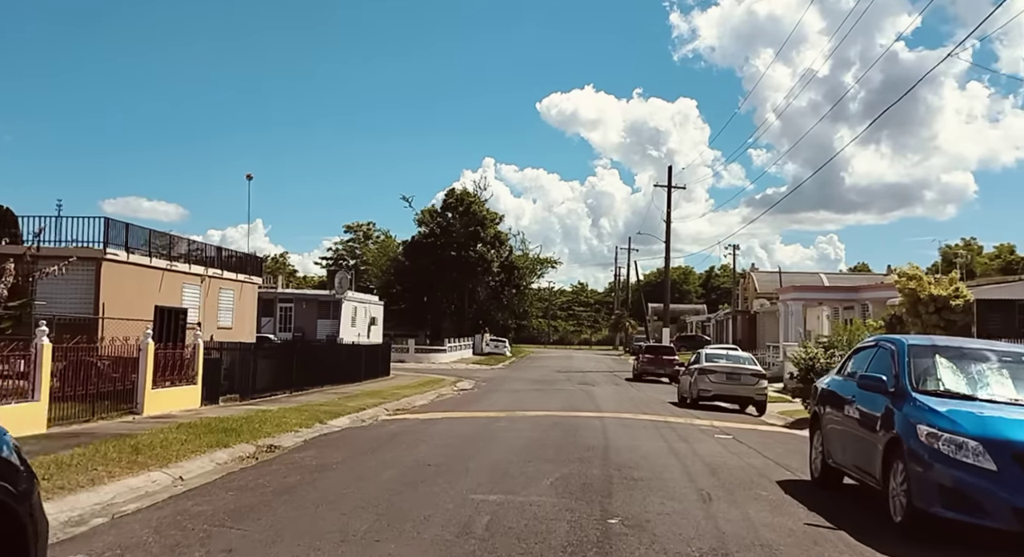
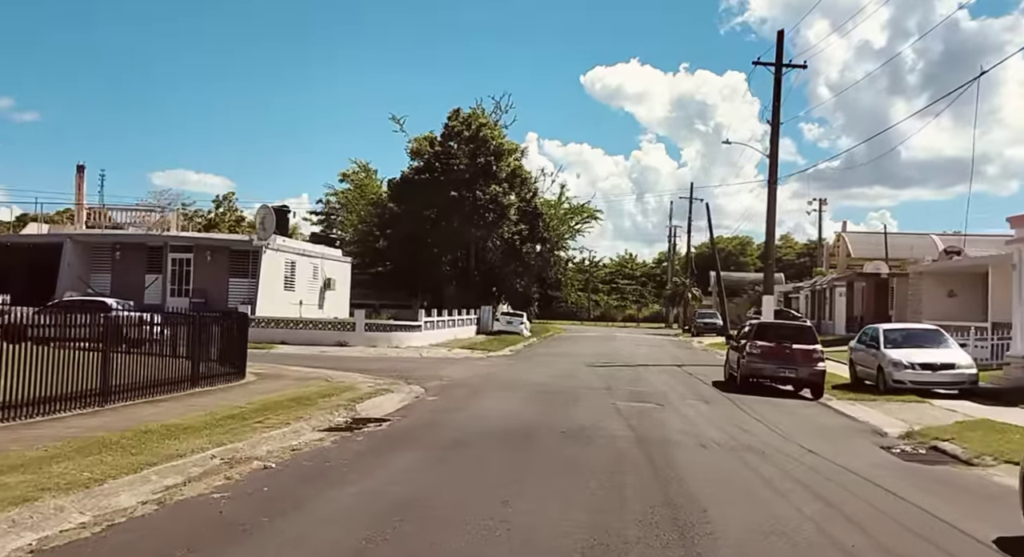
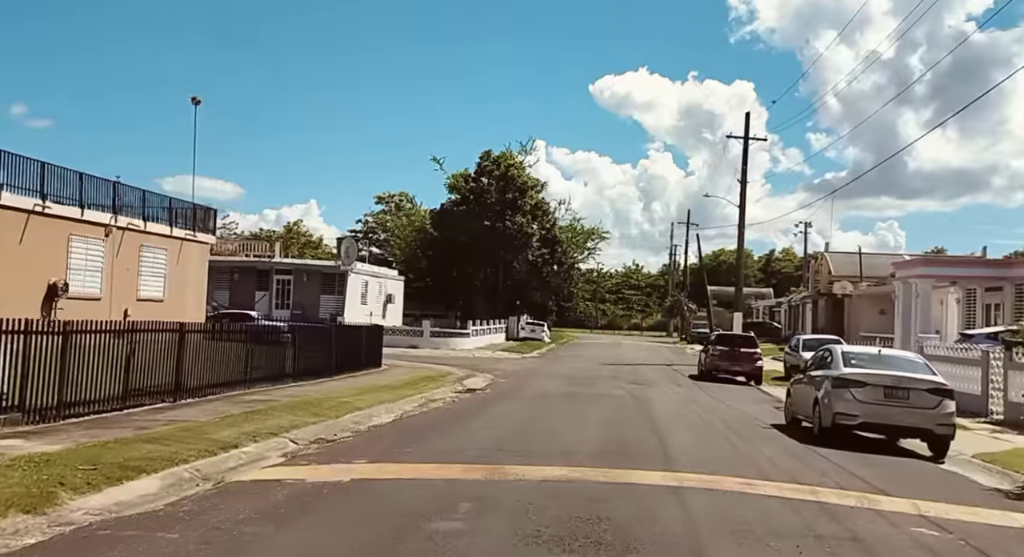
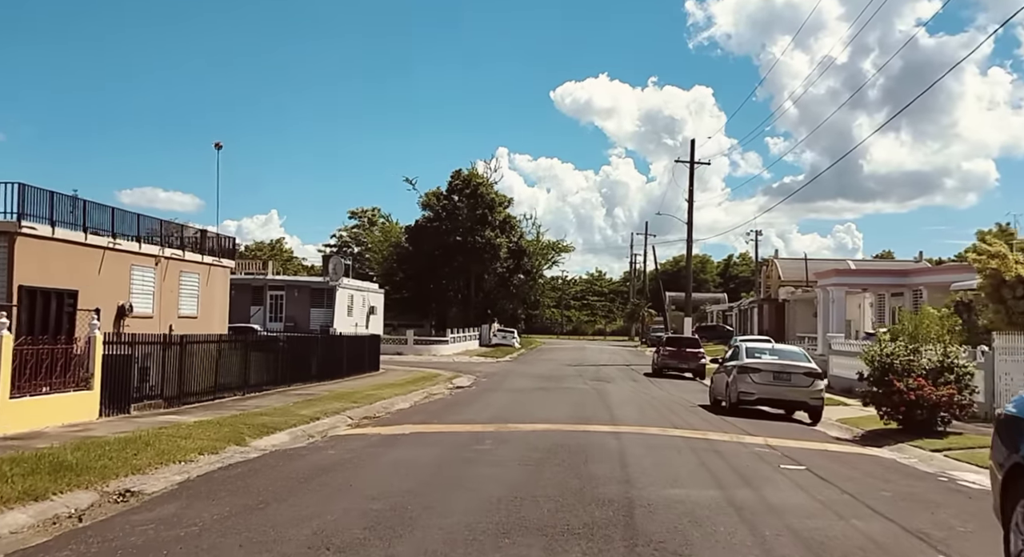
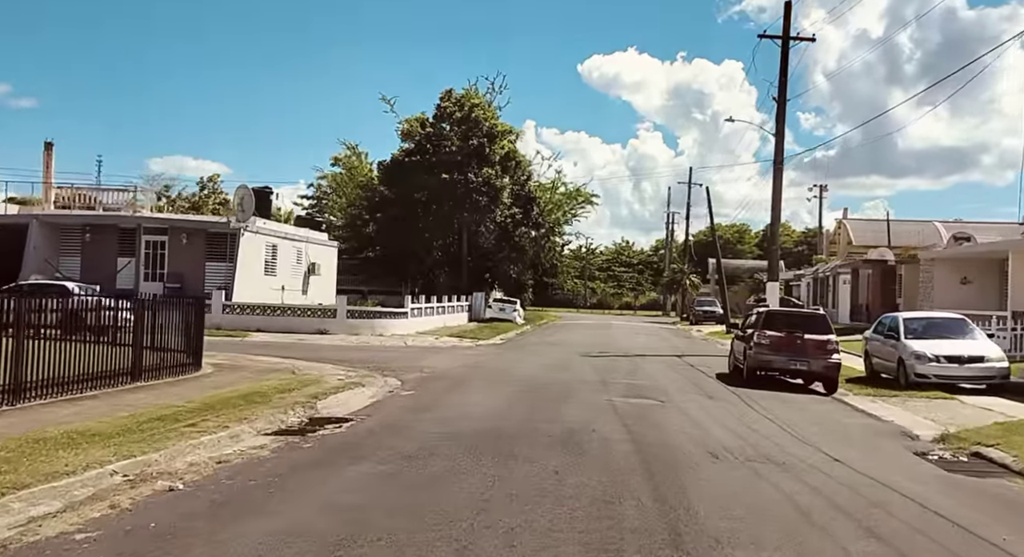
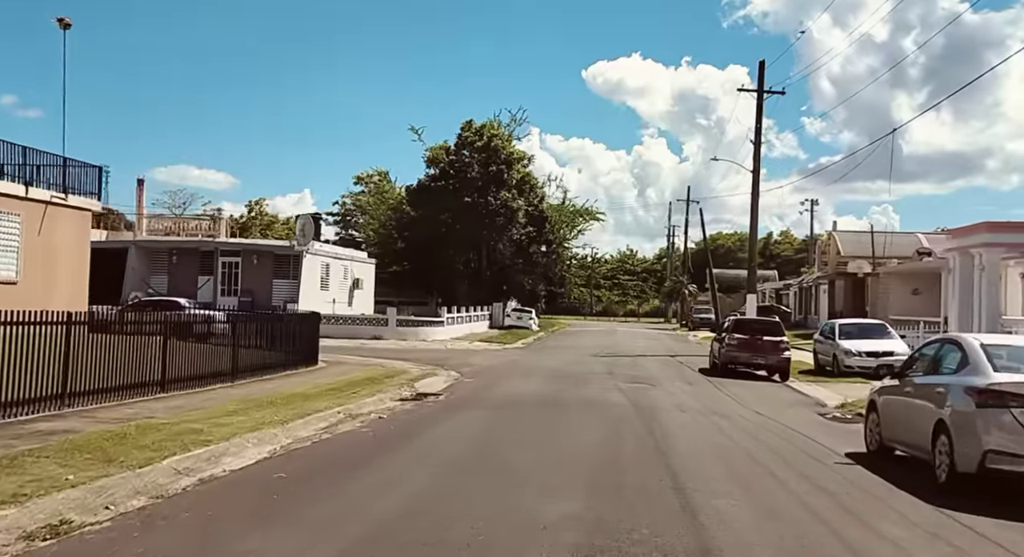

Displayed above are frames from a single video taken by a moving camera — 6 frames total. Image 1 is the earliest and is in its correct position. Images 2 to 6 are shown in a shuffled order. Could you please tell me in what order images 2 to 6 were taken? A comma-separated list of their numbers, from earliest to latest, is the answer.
4, 3, 6, 2, 5
